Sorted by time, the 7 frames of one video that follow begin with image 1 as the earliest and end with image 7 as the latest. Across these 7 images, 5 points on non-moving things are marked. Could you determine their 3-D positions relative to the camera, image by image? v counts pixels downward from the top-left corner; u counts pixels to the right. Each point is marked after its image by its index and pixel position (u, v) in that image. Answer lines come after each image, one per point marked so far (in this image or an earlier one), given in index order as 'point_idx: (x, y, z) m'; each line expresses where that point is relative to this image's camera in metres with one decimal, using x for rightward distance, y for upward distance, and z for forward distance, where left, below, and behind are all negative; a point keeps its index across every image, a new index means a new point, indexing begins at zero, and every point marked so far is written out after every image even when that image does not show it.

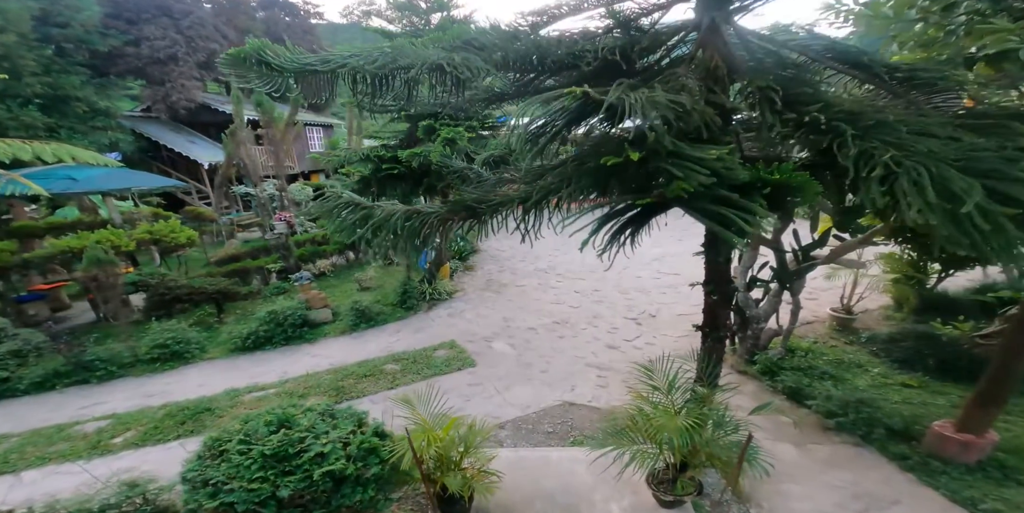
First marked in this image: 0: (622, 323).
0: (+1.6, -0.9, +7.1) m
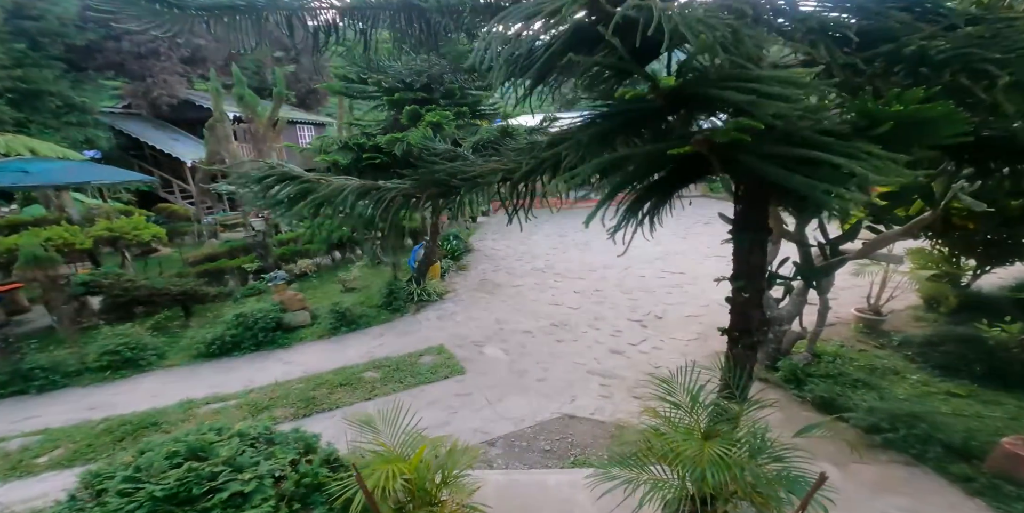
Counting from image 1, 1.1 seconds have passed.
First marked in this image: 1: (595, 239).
0: (+1.5, -0.9, +6.5) m
1: (+1.9, +0.4, +11.5) m
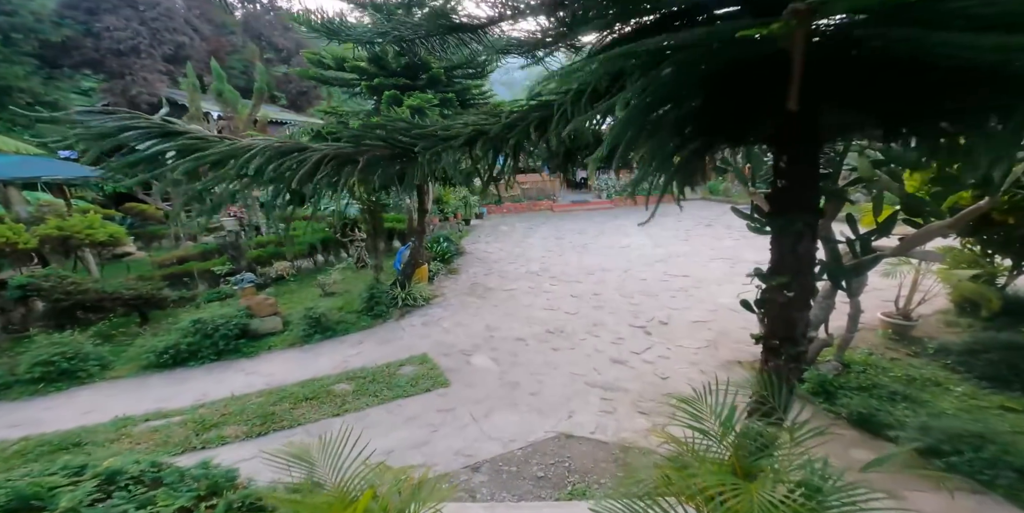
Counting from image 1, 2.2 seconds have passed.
0: (+1.4, -0.9, +5.9) m
1: (+1.8, +0.3, +11.0) m
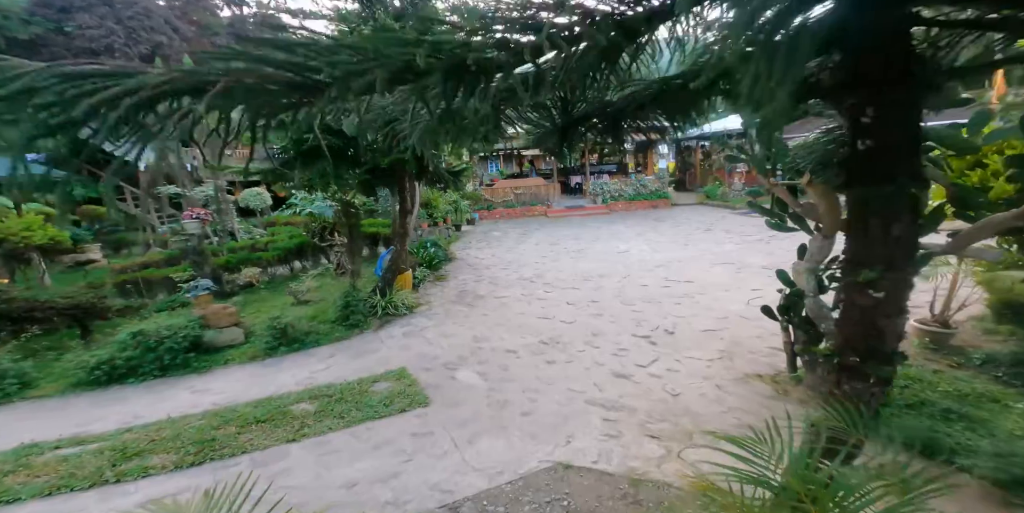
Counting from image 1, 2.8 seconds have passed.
0: (+1.3, -0.9, +5.3) m
1: (+1.6, +0.2, +10.4) m
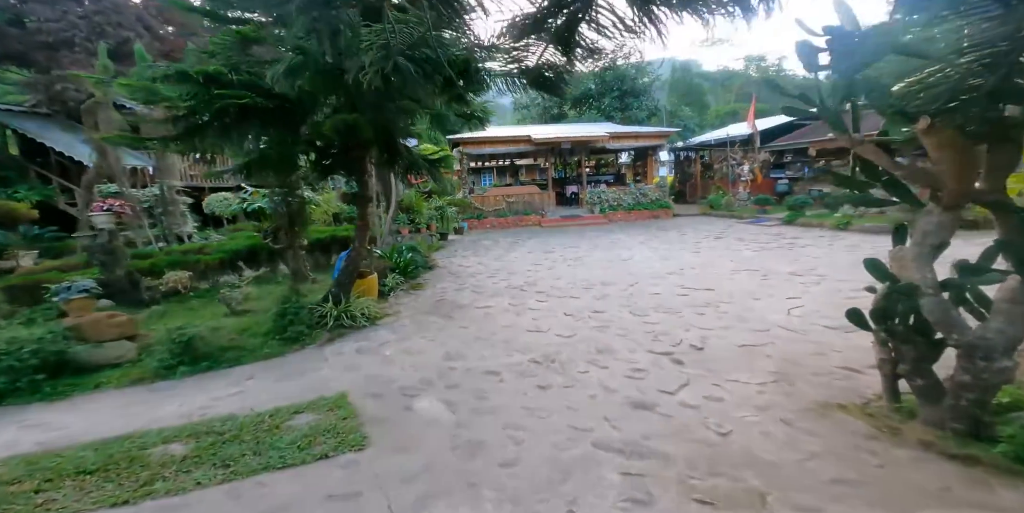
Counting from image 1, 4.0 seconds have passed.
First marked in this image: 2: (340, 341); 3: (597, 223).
0: (+1.1, -0.8, +4.0) m
1: (+1.4, 0.0, +9.1) m
2: (-1.7, -0.8, +5.0) m
3: (+2.3, +0.9, +13.6) m
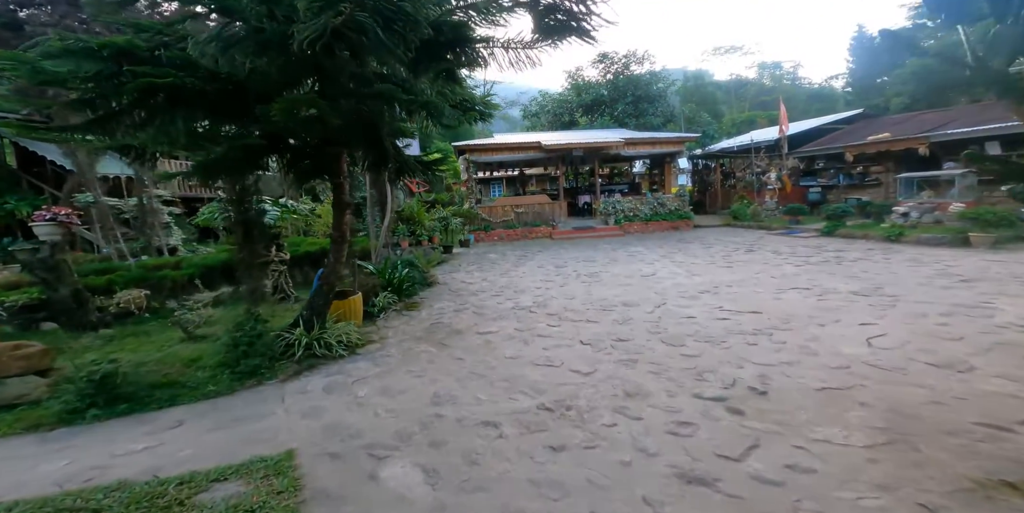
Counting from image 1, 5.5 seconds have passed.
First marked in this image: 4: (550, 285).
0: (+1.1, -0.9, +3.1) m
1: (+1.5, -0.2, +8.2) m
2: (-1.7, -1.0, +4.1) m
3: (+2.5, +0.6, +12.6) m
4: (+0.5, -0.4, +7.1) m
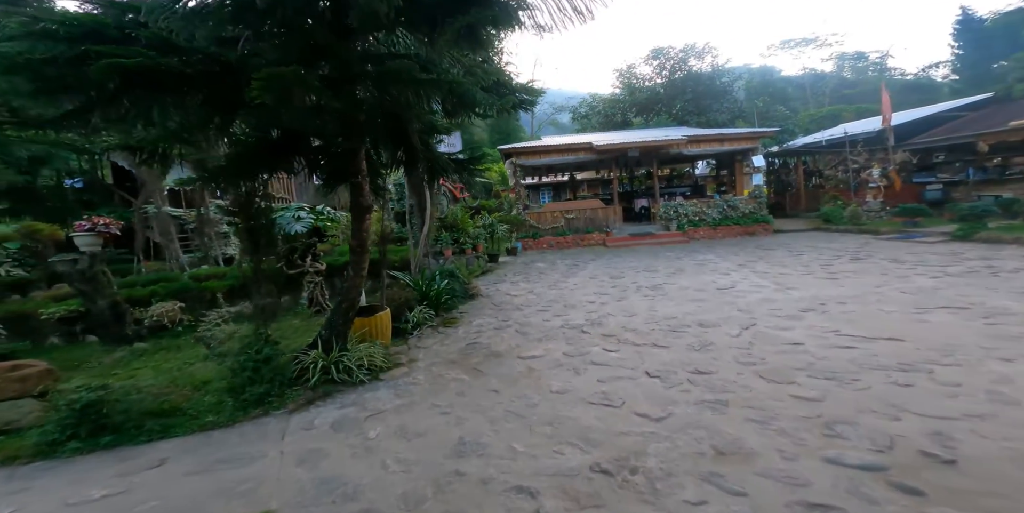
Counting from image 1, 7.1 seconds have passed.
0: (+1.3, -1.0, +2.1) m
1: (+2.4, -0.4, +7.1) m
2: (-1.3, -1.0, +3.5) m
3: (+4.0, +0.3, +11.4) m
4: (+1.3, -0.5, +6.2) m
